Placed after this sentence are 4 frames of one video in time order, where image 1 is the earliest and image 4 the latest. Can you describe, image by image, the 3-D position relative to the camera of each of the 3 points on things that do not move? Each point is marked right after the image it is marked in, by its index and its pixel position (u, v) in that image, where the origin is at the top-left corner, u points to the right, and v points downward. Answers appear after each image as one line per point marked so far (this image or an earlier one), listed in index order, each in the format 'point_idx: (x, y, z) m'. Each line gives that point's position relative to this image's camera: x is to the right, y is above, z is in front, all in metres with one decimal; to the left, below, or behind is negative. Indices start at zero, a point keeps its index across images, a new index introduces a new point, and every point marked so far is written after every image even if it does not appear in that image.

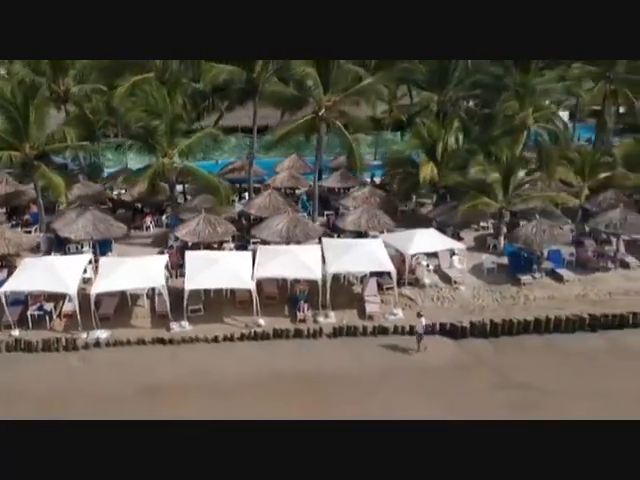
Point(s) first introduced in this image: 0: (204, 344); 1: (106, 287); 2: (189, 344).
0: (-3.6, -3.3, +19.8) m
1: (-6.6, -1.4, +19.4) m
2: (-4.1, -3.3, +19.7) m
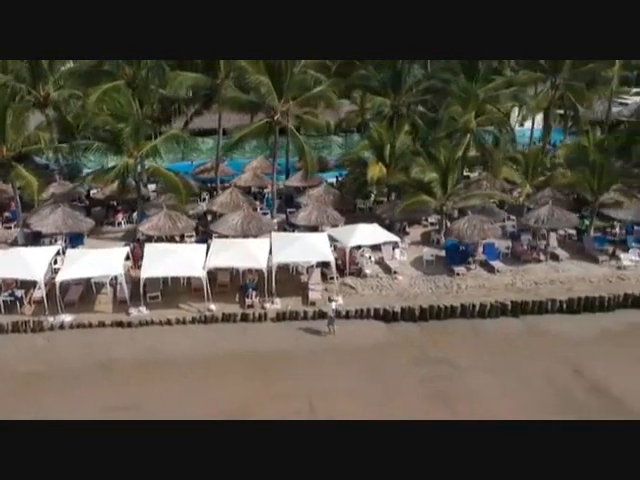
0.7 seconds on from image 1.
0: (-5.6, -3.0, +21.9) m
1: (-8.6, -1.2, +21.6) m
2: (-6.1, -3.0, +21.8) m
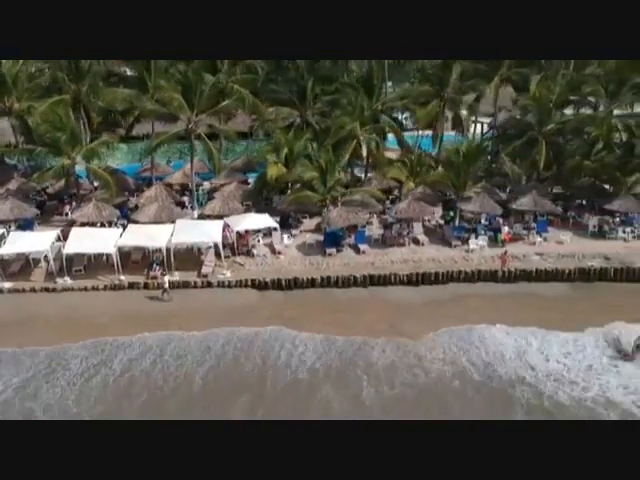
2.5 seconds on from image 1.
0: (-10.7, -2.3, +27.8) m
1: (-13.7, -0.5, +27.5) m
2: (-11.2, -2.3, +27.8) m
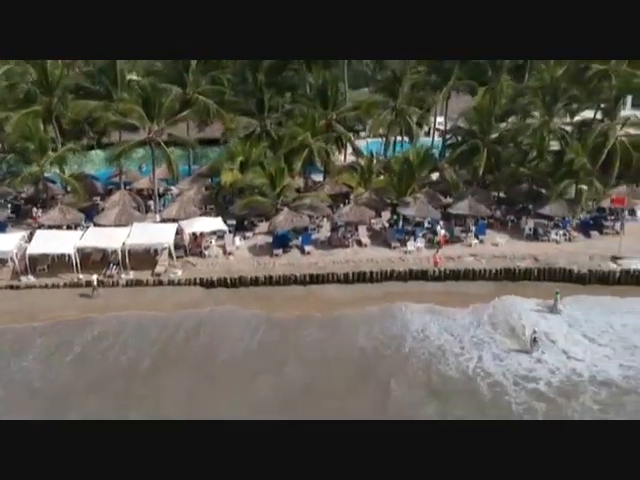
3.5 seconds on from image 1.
0: (-13.5, -2.4, +30.3) m
1: (-16.5, -0.5, +30.1) m
2: (-14.0, -2.4, +30.3) m
